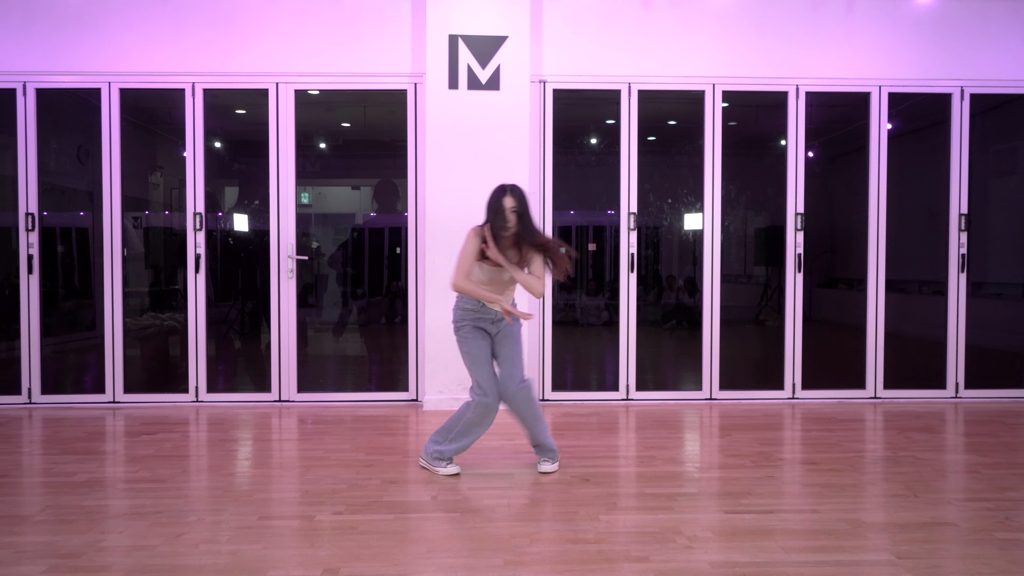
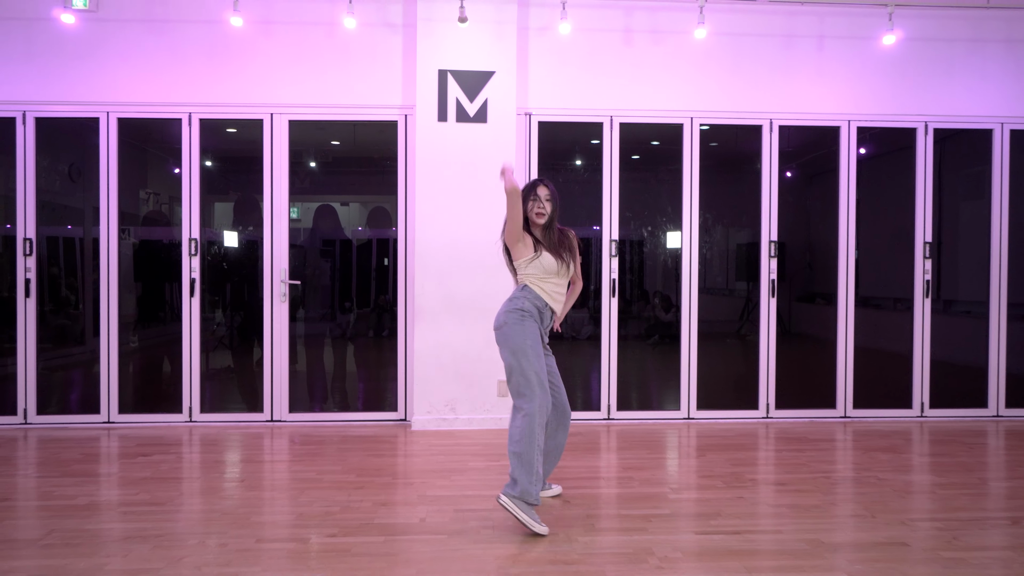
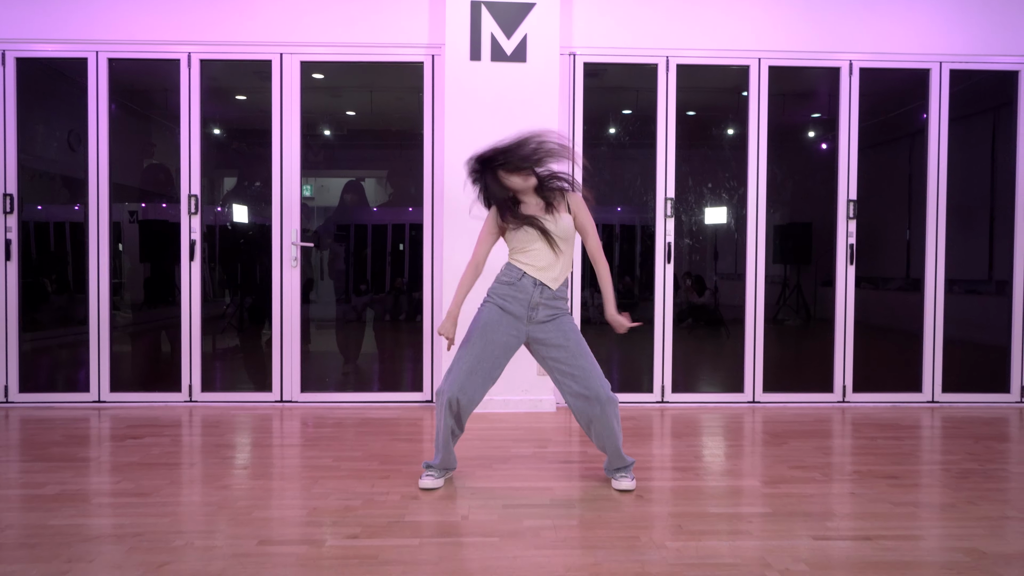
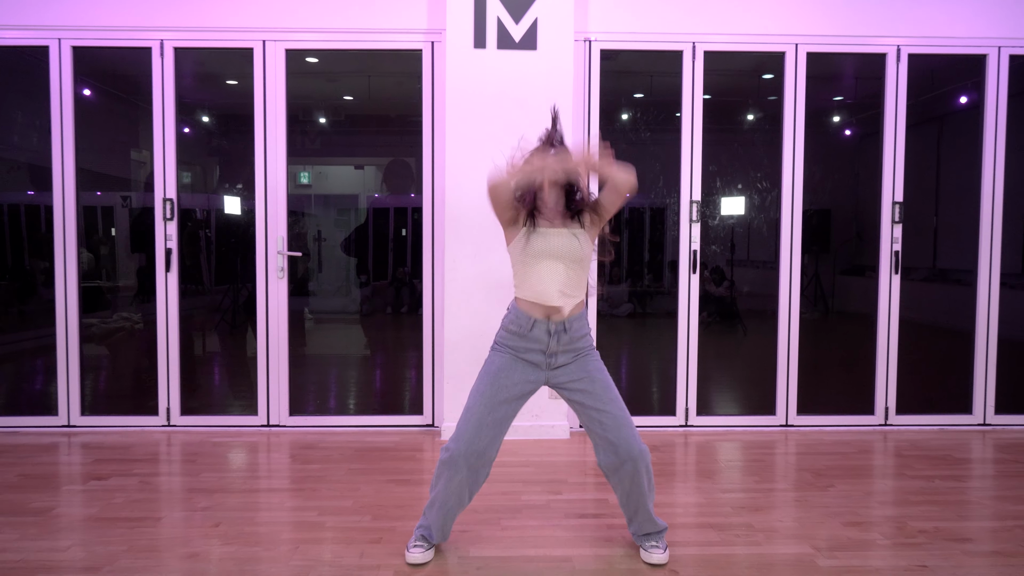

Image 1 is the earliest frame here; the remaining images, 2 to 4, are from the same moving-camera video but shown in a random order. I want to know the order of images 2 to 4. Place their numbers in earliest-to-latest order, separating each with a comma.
4, 3, 2
